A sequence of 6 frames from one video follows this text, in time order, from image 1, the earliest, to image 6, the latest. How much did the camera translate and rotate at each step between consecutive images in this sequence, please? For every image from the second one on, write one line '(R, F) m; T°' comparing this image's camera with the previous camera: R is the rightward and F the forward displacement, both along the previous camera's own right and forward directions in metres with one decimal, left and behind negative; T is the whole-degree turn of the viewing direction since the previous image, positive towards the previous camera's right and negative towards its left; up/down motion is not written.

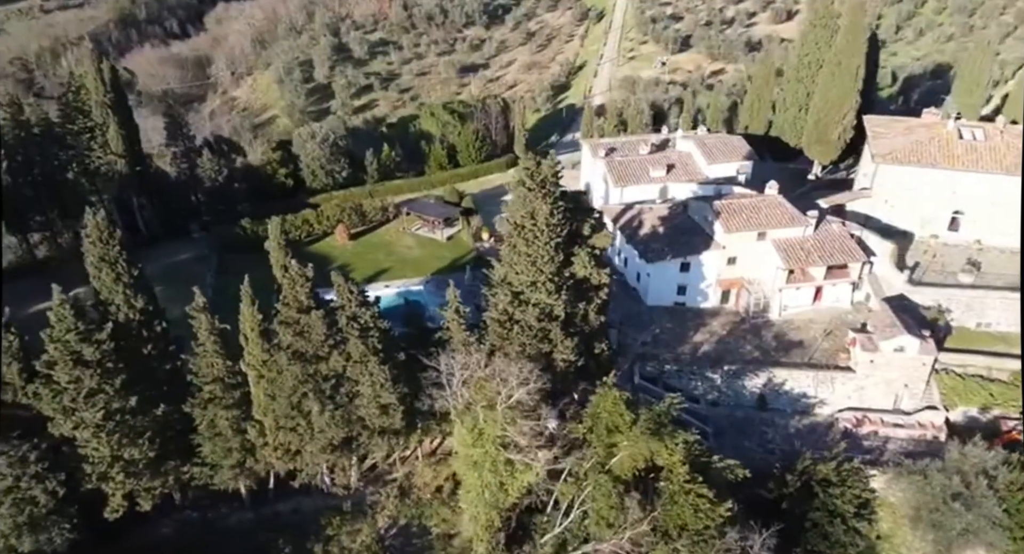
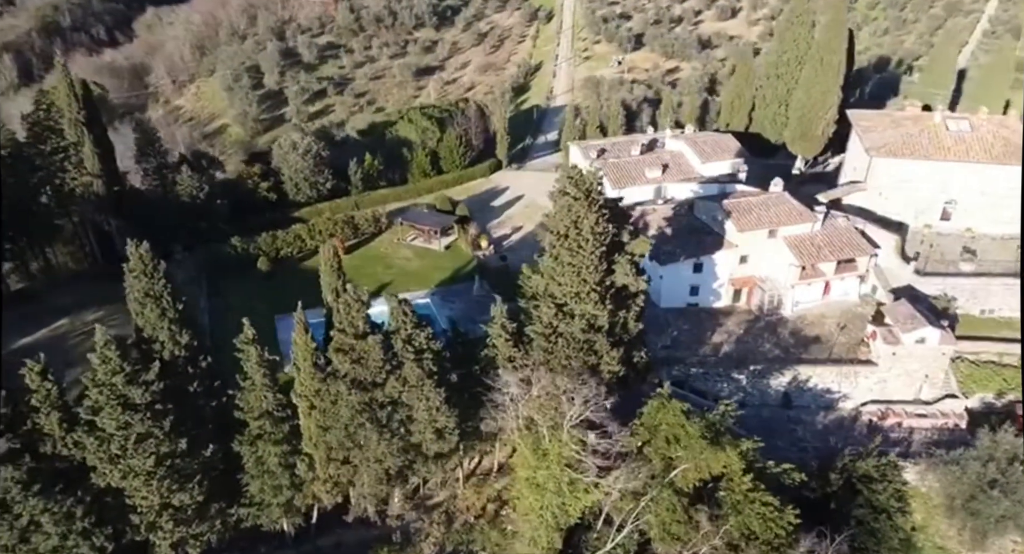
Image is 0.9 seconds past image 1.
(-3.3, +0.9) m; +4°
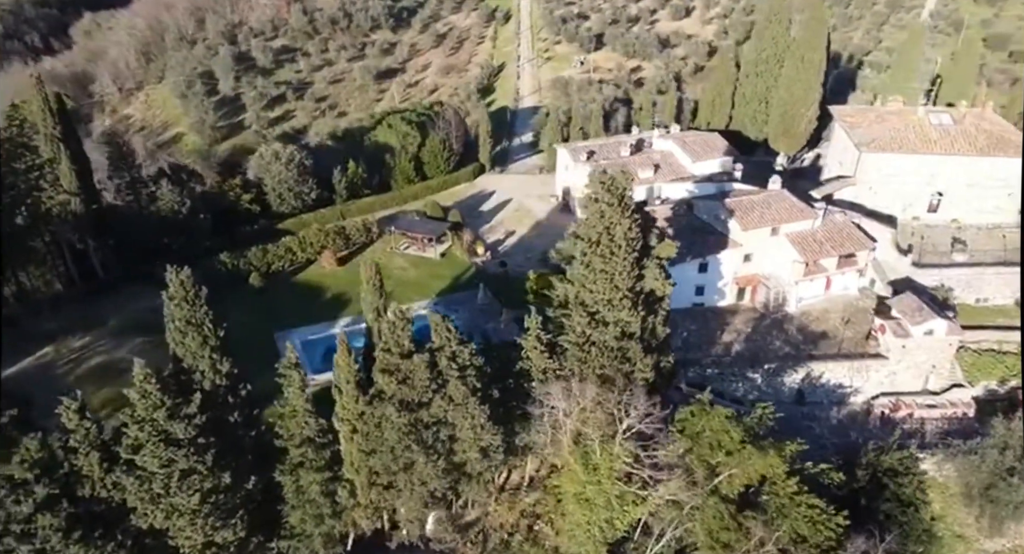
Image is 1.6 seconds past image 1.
(-2.5, +0.7) m; +4°
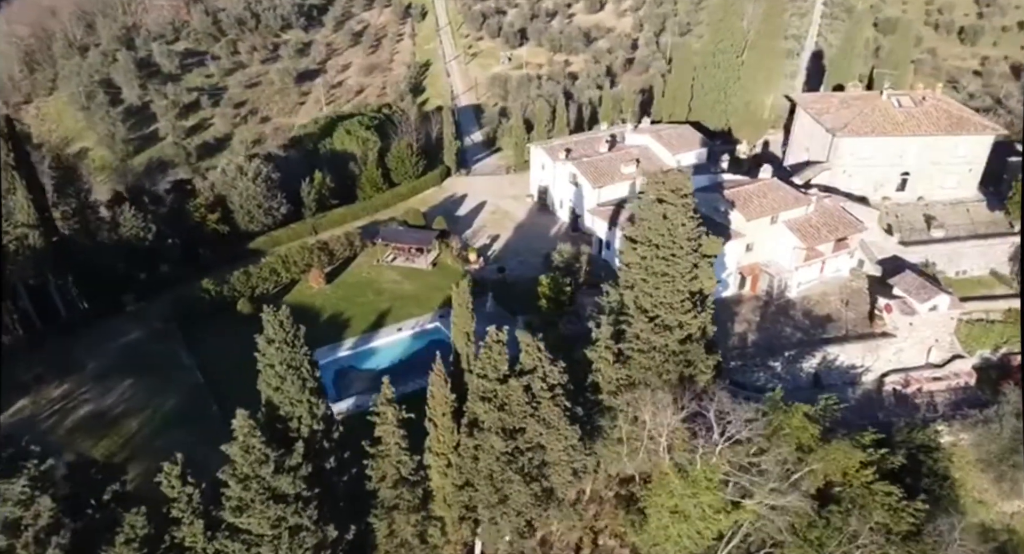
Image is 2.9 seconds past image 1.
(-4.7, +1.2) m; +7°
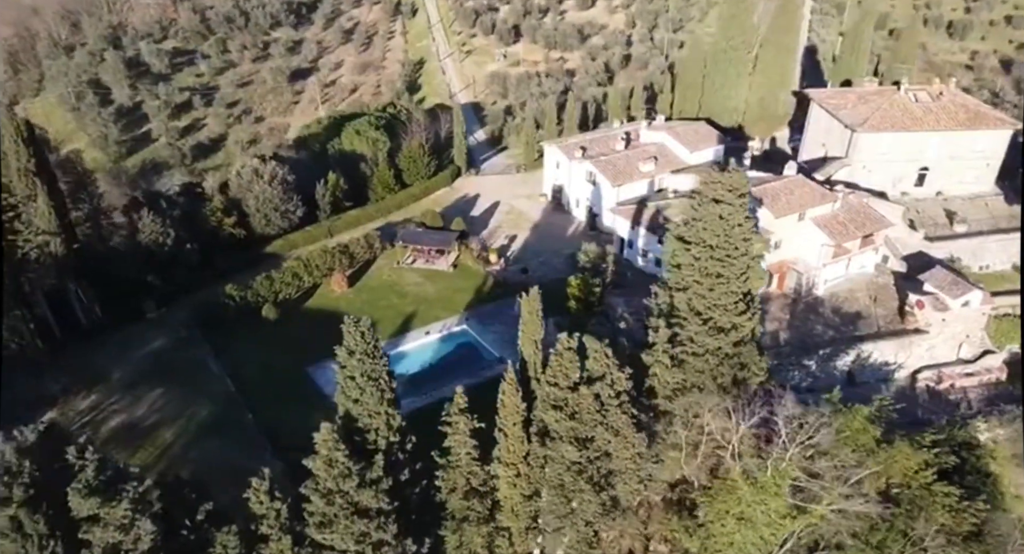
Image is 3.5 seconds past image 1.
(-2.1, +0.5) m; +1°
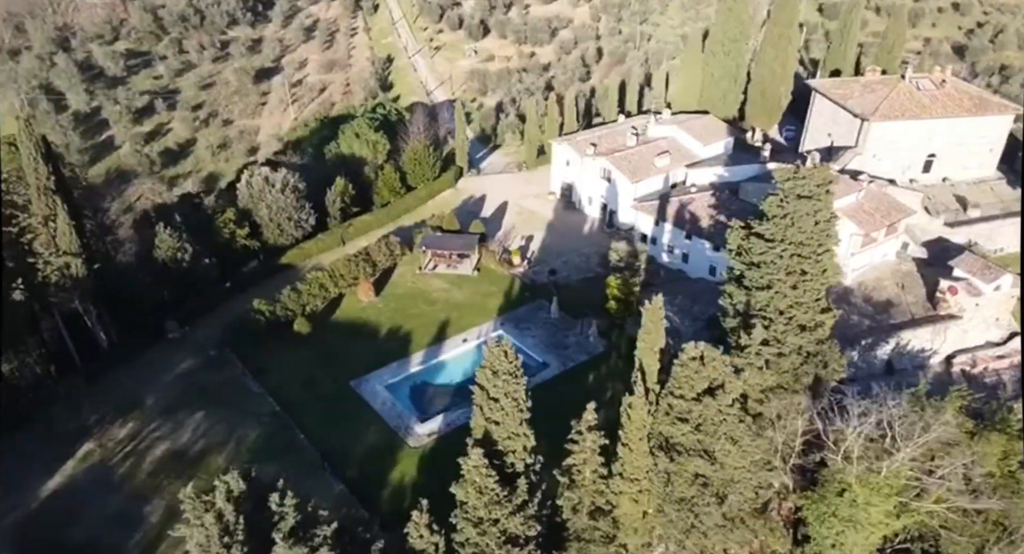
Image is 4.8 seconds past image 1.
(-3.9, +0.9) m; +4°
